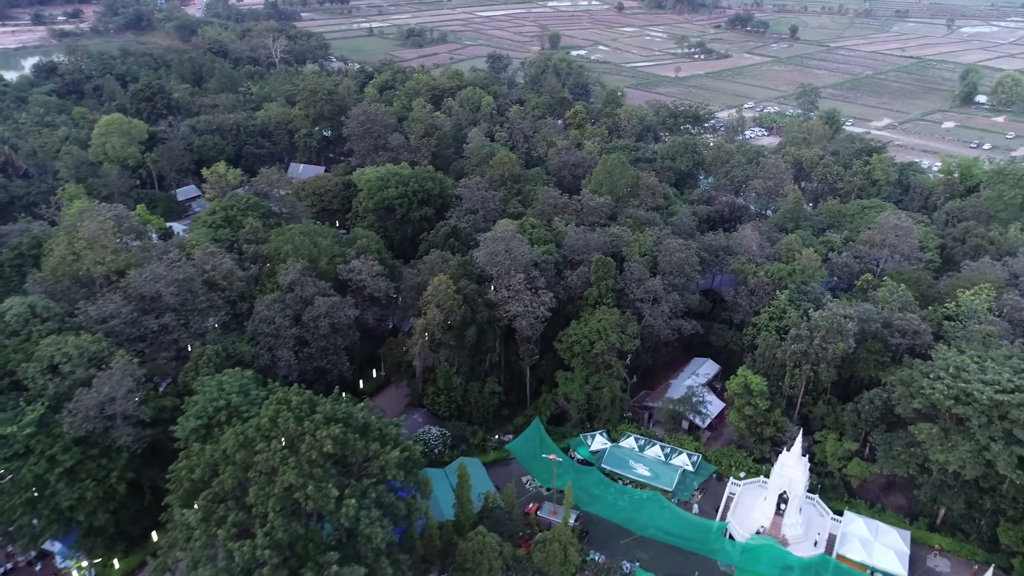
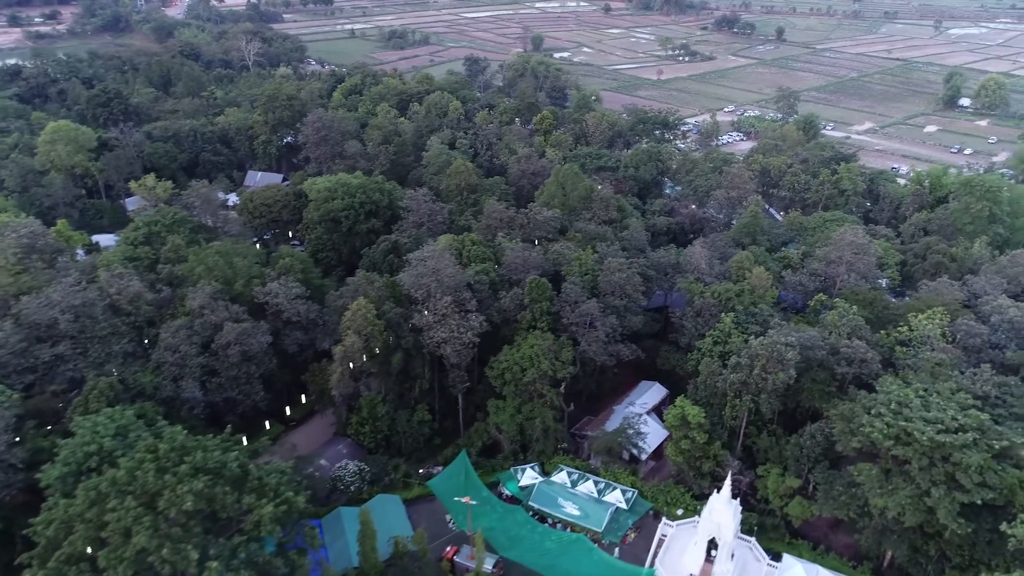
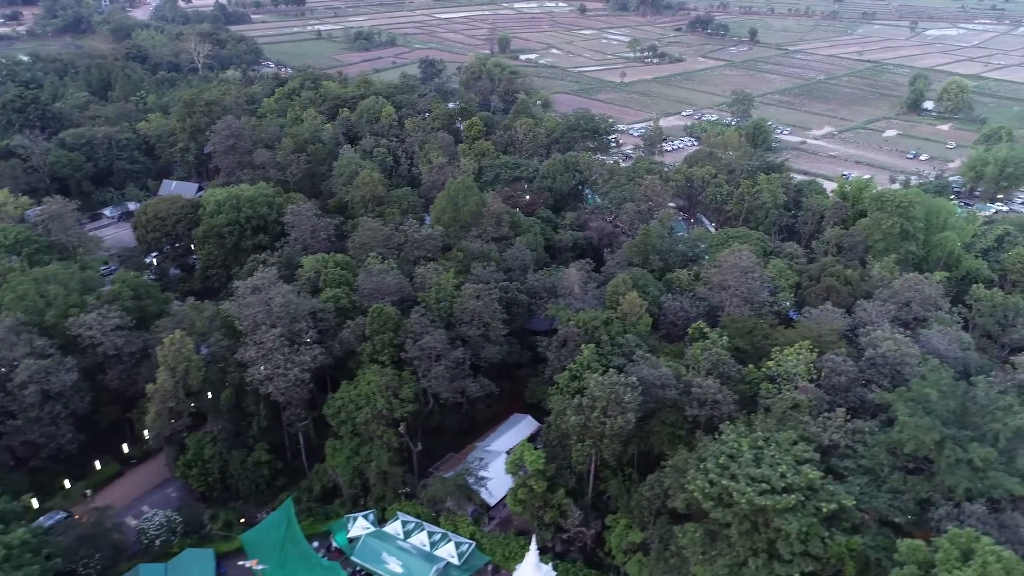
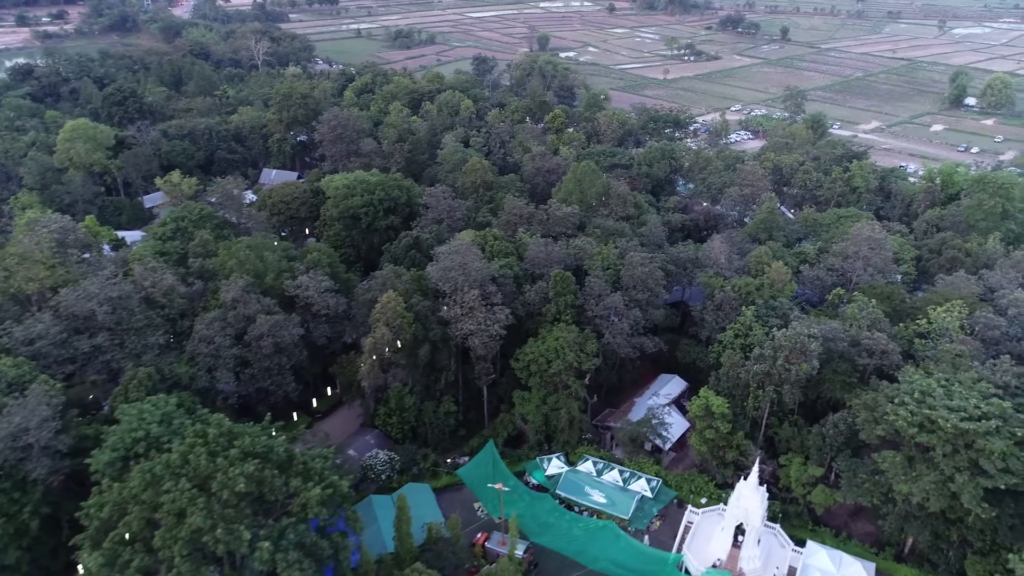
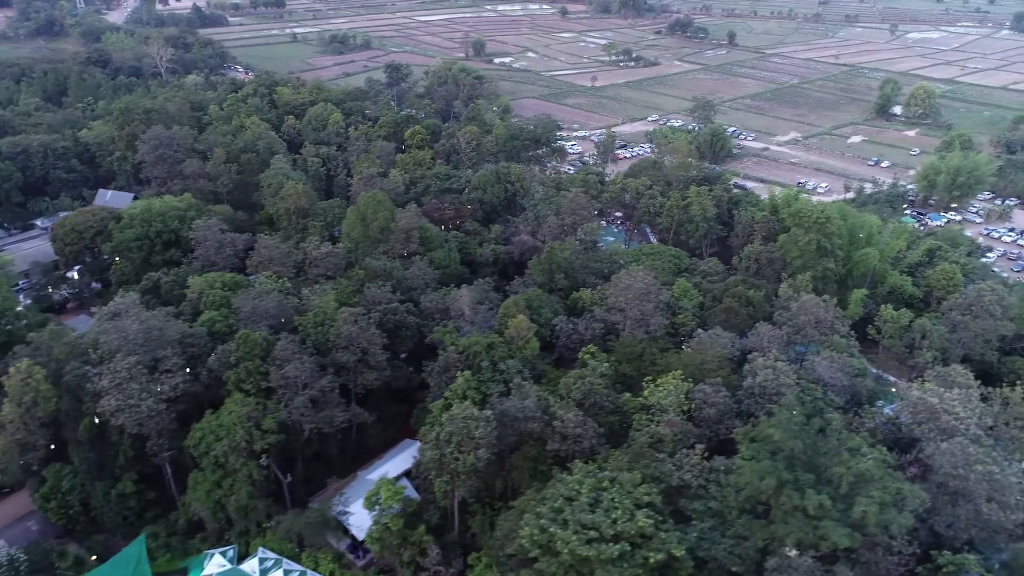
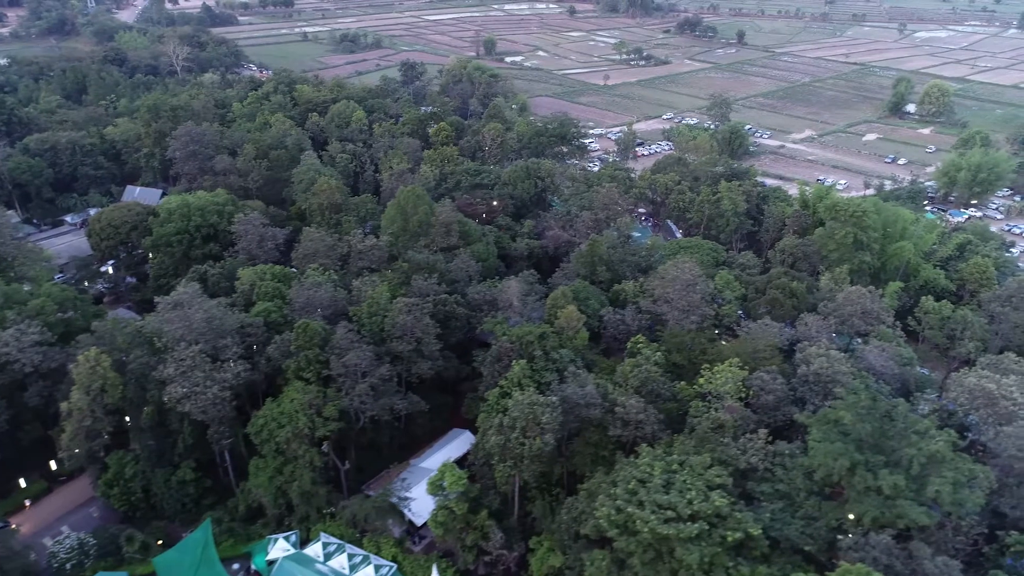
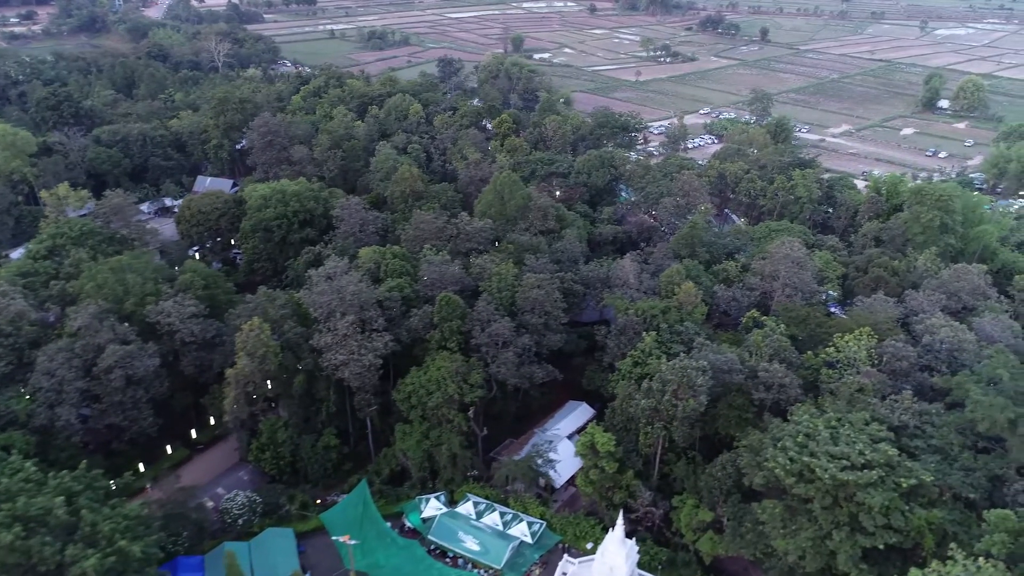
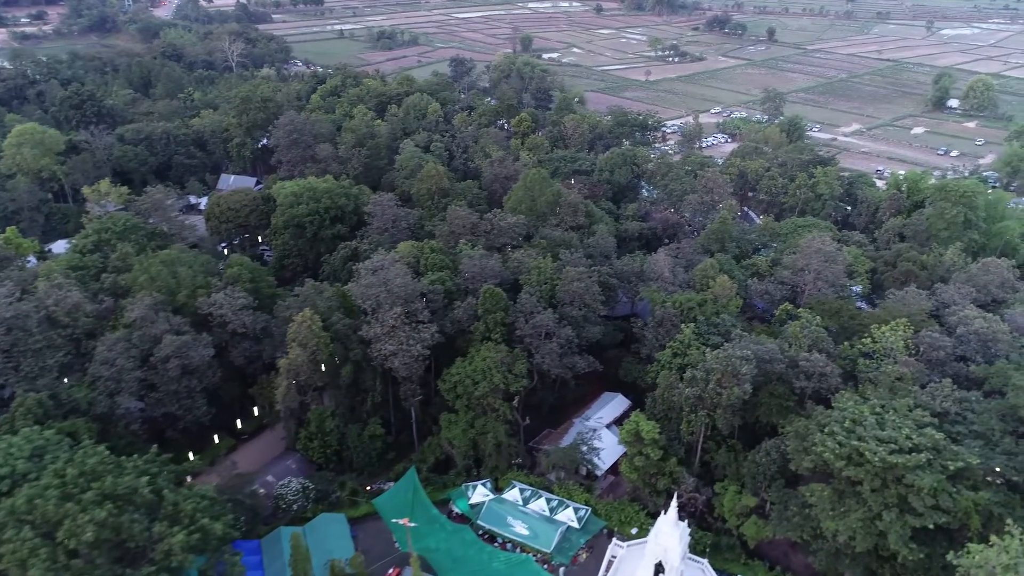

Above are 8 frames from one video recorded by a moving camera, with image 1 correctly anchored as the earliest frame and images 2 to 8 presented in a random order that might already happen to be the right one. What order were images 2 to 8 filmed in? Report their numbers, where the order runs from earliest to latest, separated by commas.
4, 2, 8, 7, 3, 6, 5
